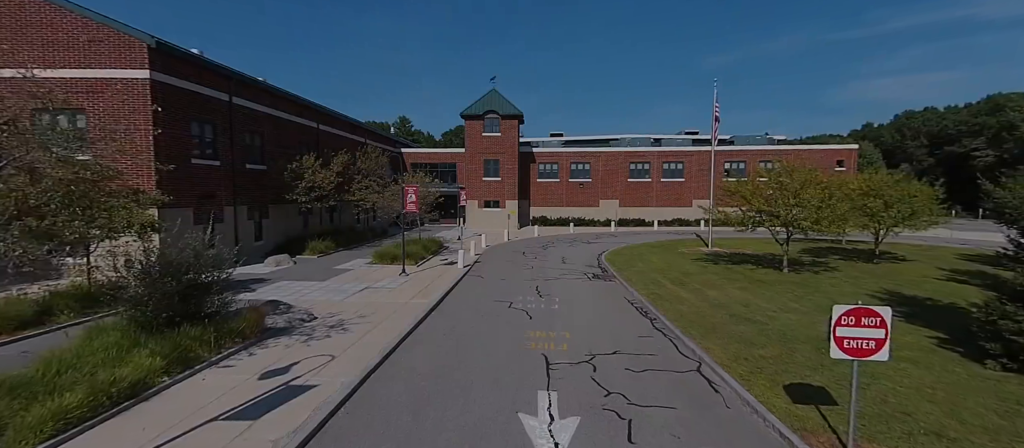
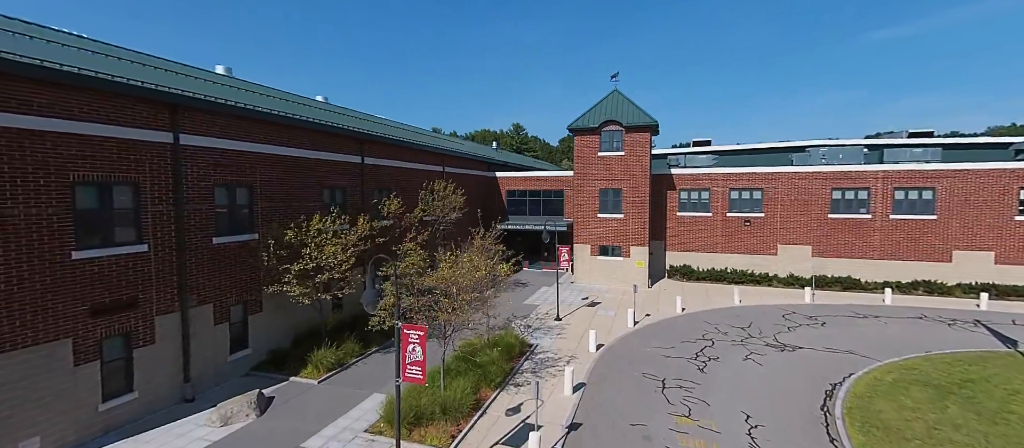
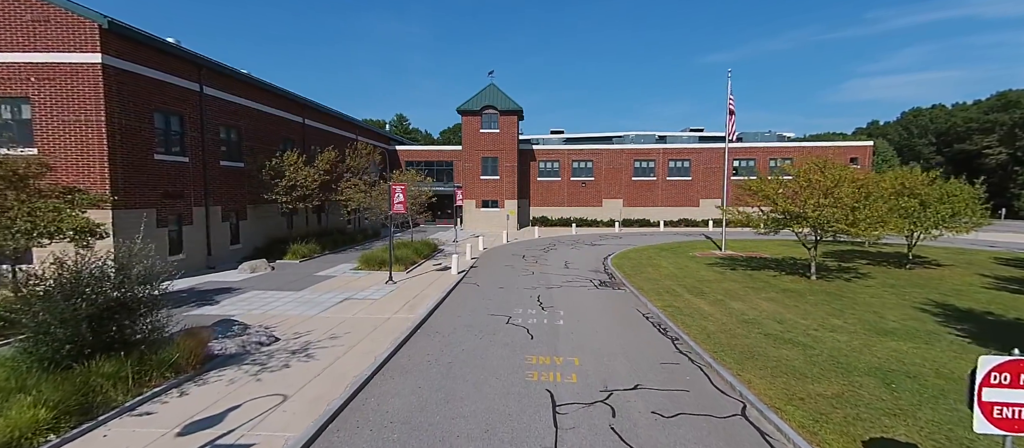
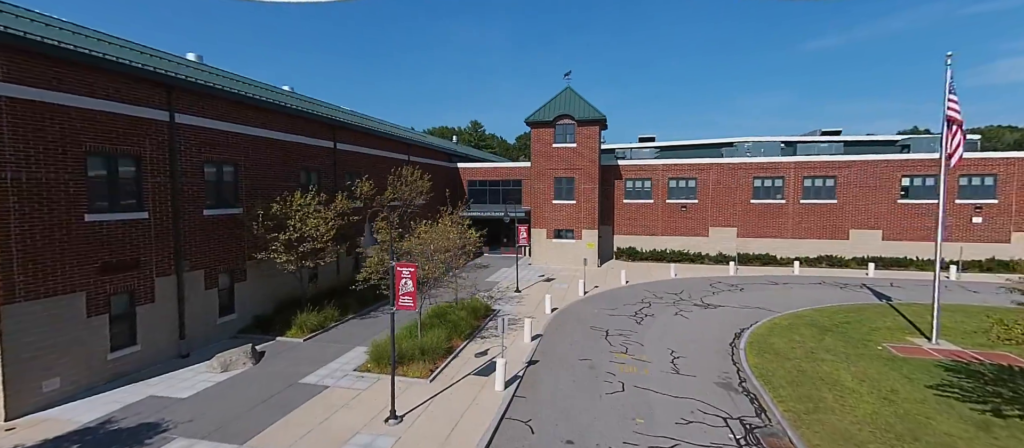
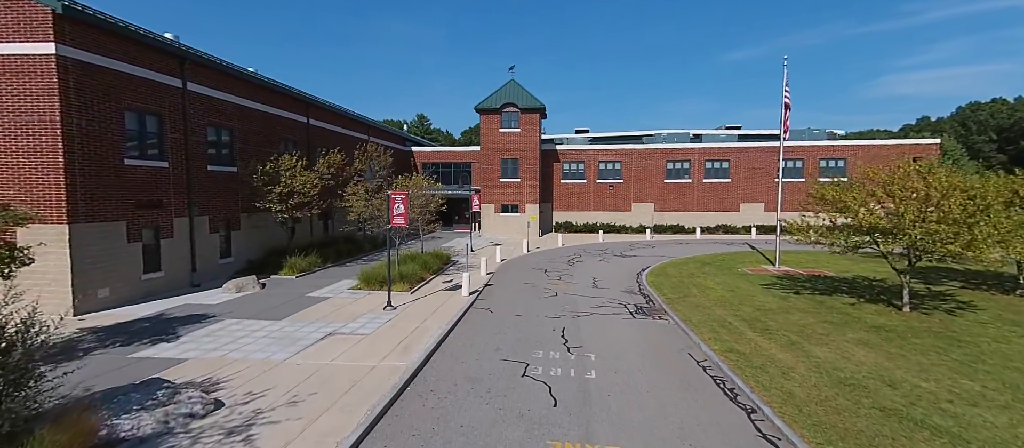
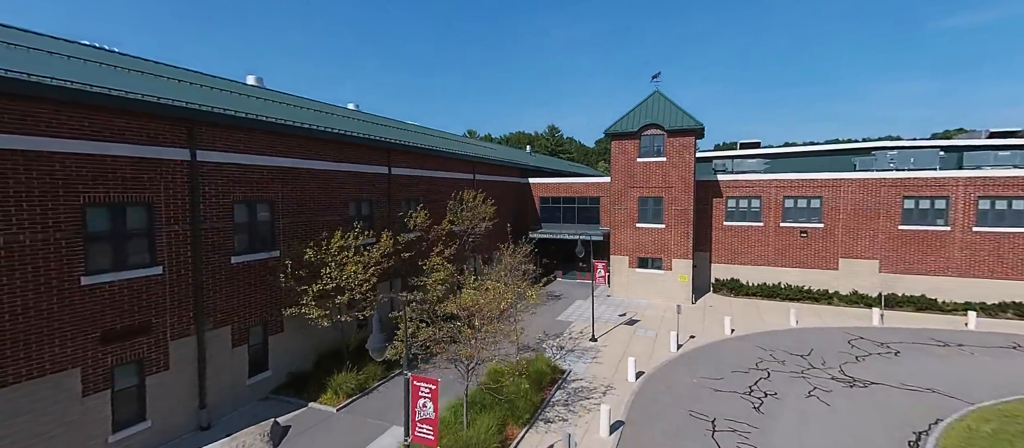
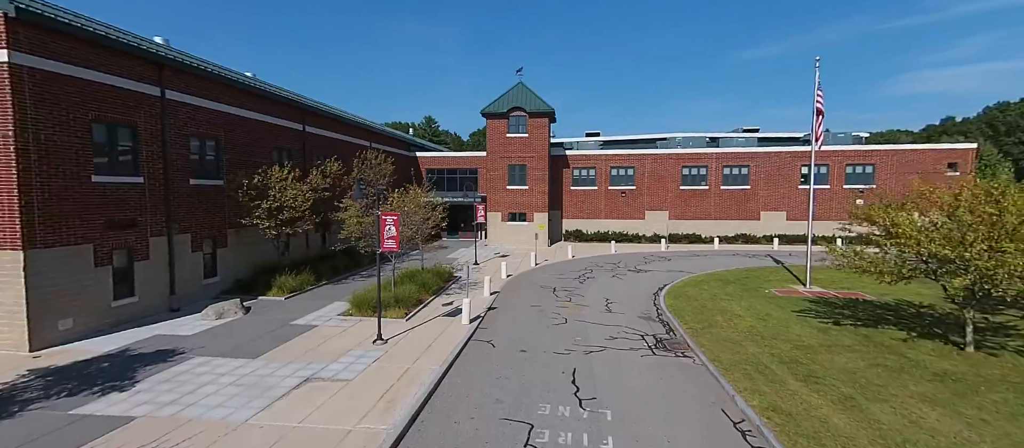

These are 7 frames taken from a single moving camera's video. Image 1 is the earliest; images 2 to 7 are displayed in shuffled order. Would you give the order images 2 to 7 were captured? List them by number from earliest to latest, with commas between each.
3, 5, 7, 4, 2, 6
